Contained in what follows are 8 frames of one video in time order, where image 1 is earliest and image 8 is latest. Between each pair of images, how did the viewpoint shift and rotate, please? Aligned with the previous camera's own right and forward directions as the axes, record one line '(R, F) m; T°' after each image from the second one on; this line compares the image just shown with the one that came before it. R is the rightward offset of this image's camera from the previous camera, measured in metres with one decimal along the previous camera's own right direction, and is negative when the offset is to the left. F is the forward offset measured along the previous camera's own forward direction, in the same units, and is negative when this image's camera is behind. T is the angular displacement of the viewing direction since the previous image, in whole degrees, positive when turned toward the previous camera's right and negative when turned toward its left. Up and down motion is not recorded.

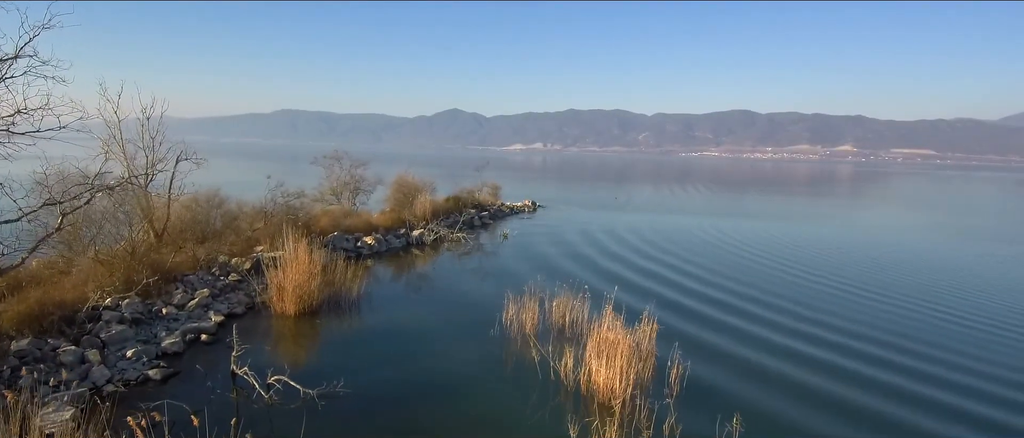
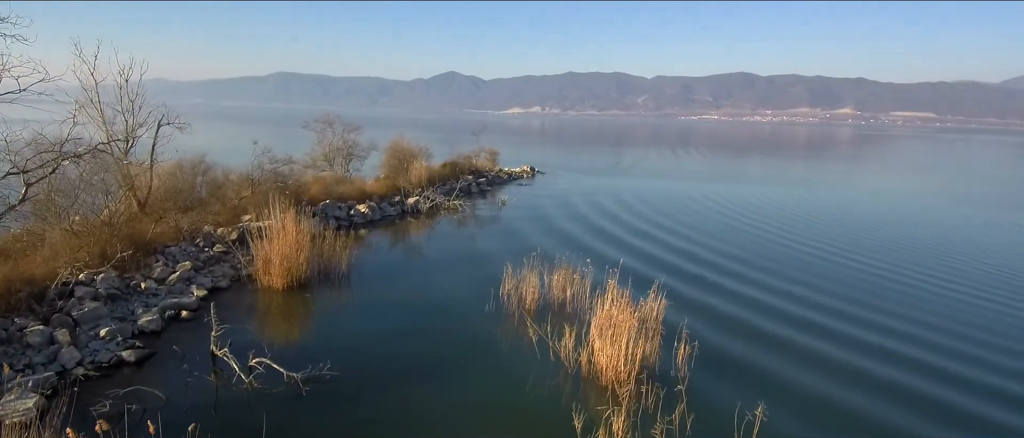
(0.0, +0.7) m; 0°
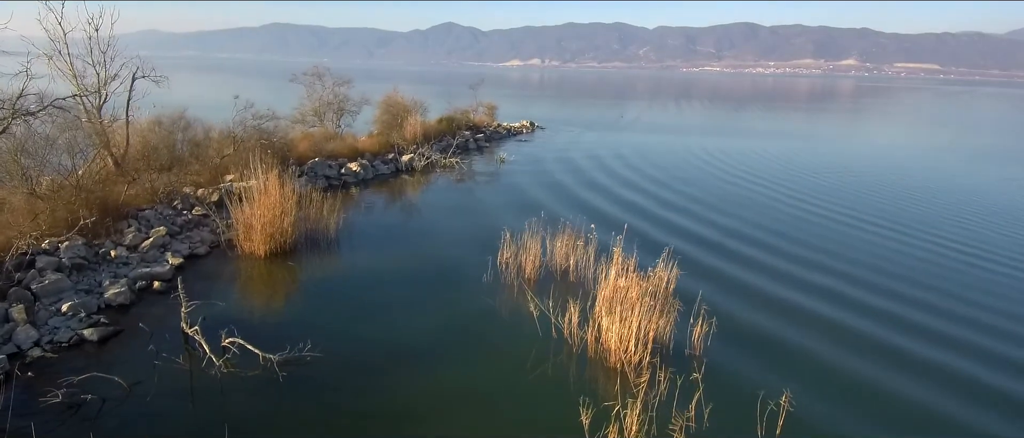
(0.0, +0.9) m; 0°
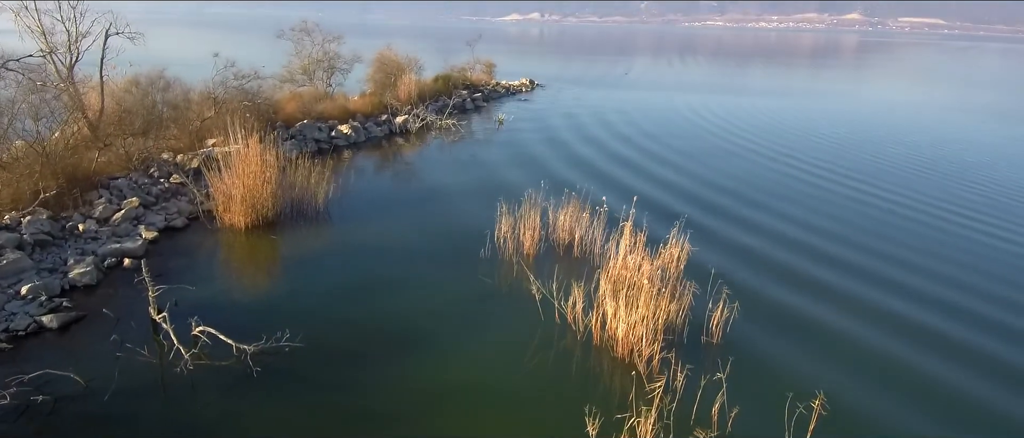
(0.0, +0.8) m; 0°
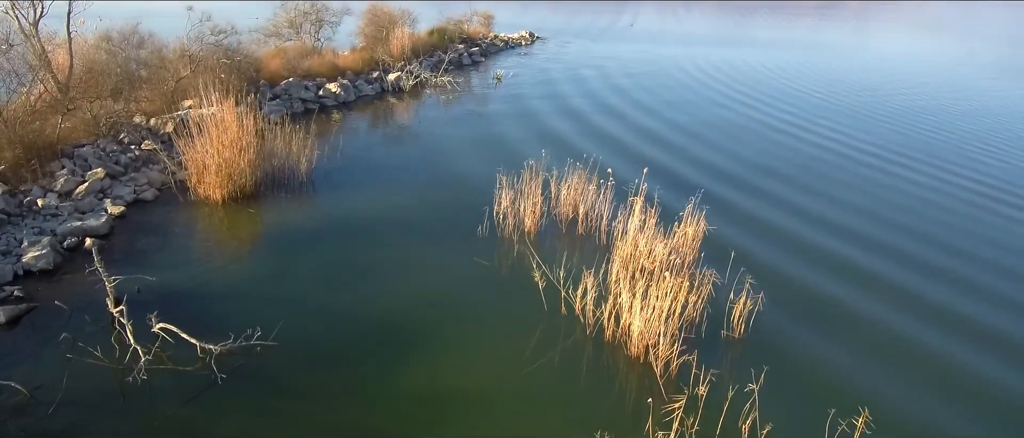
(0.0, +0.8) m; 0°
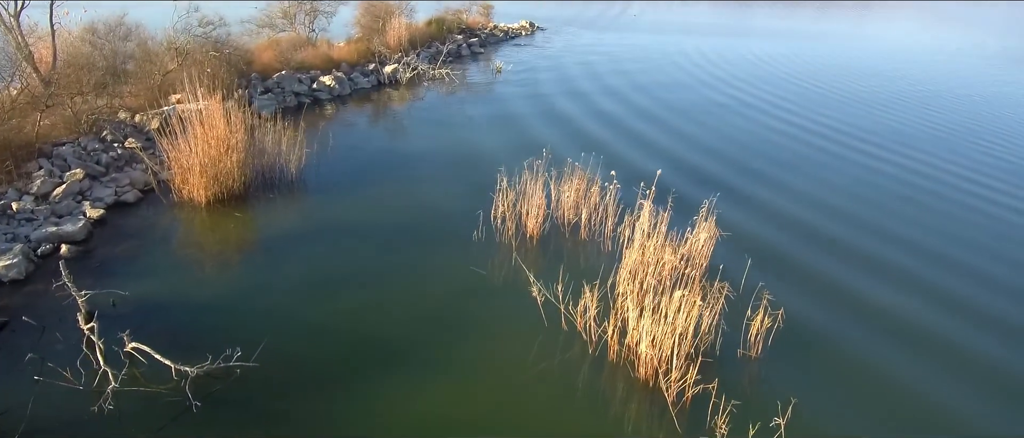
(0.0, +0.5) m; 0°
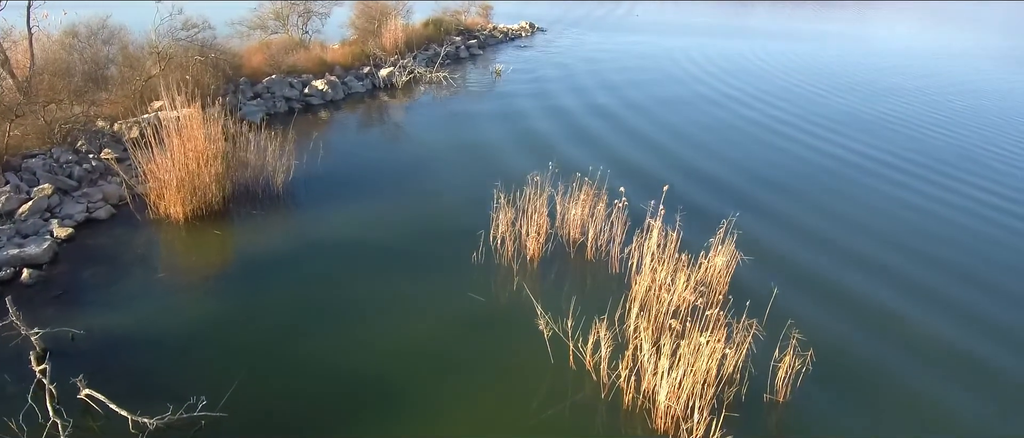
(0.0, +0.6) m; 0°
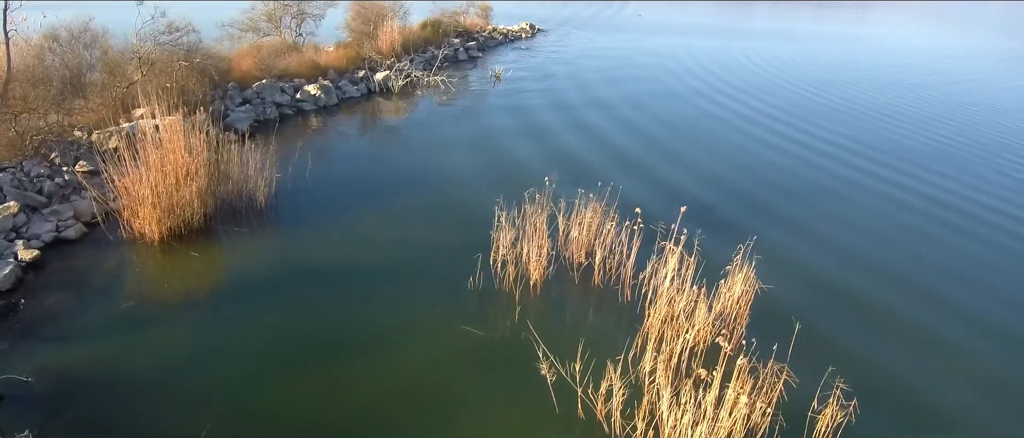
(0.0, +0.6) m; 0°
